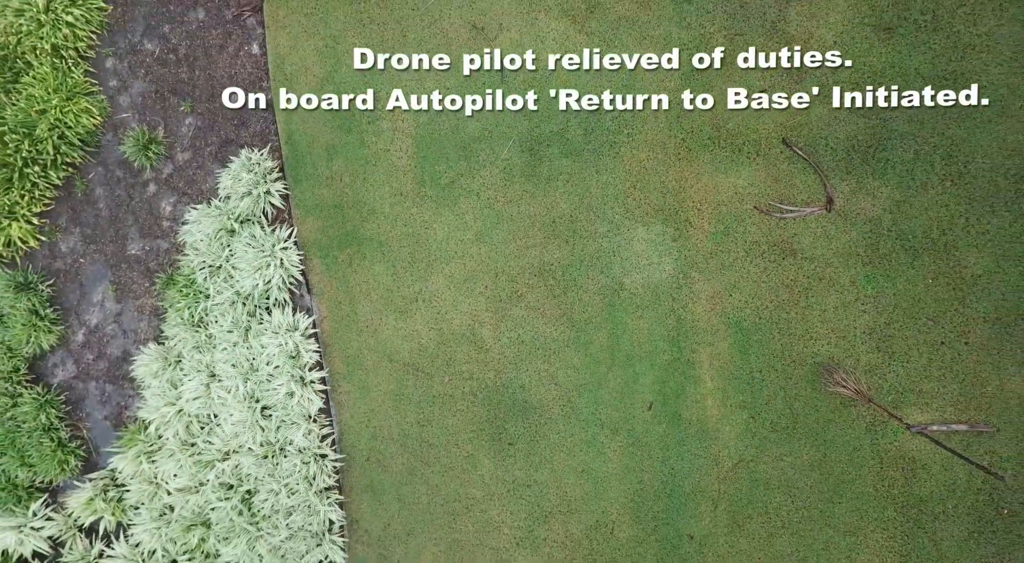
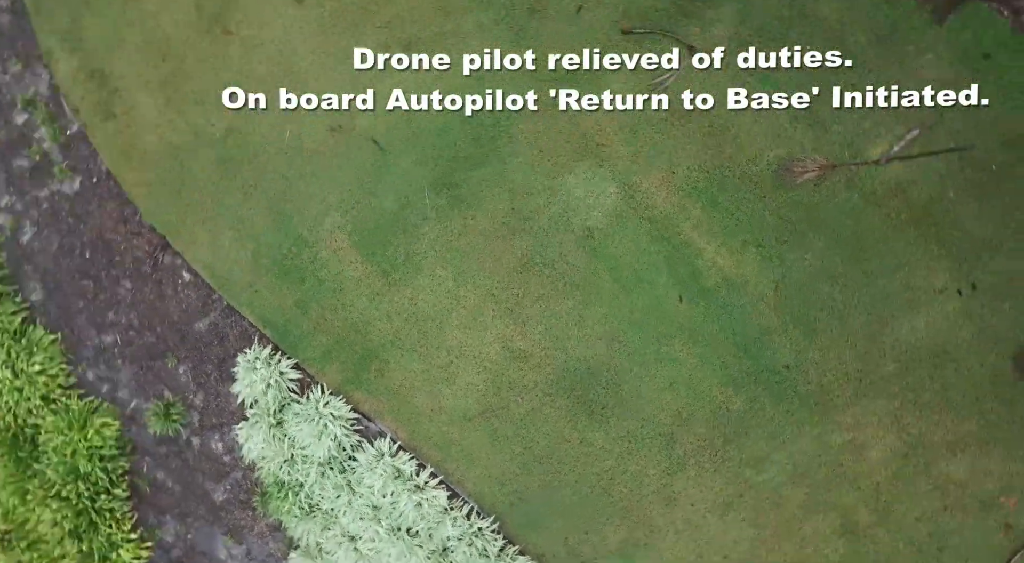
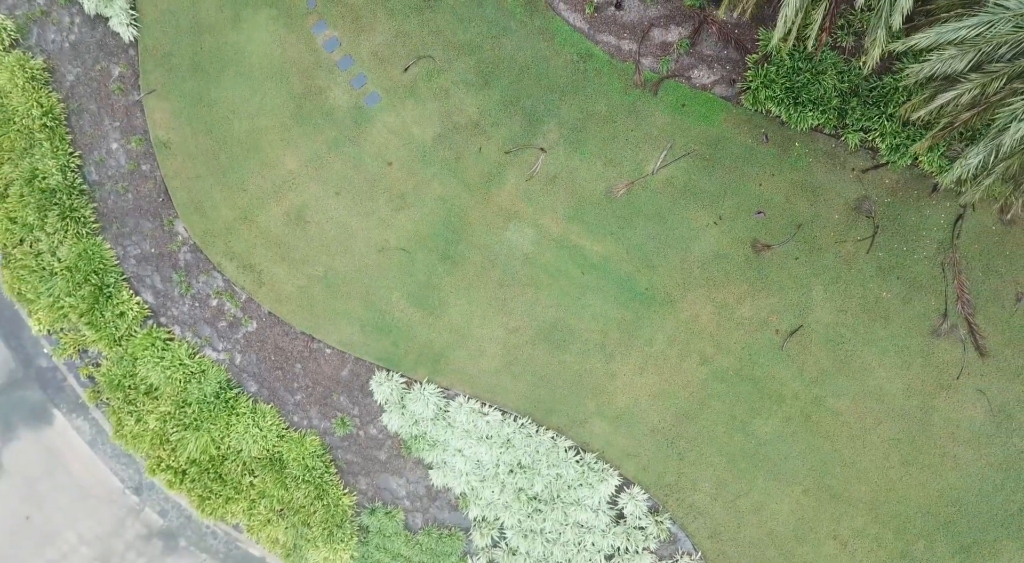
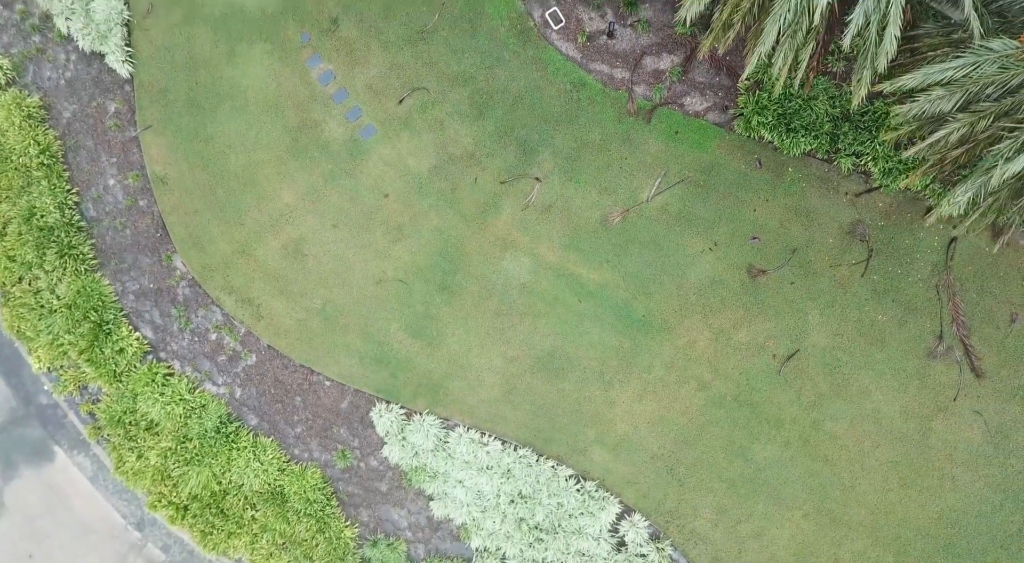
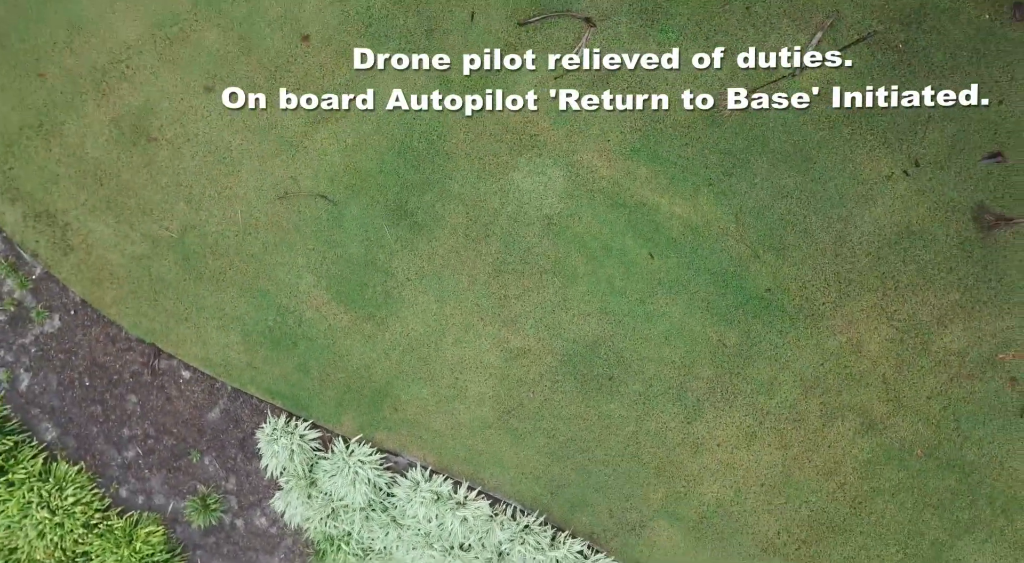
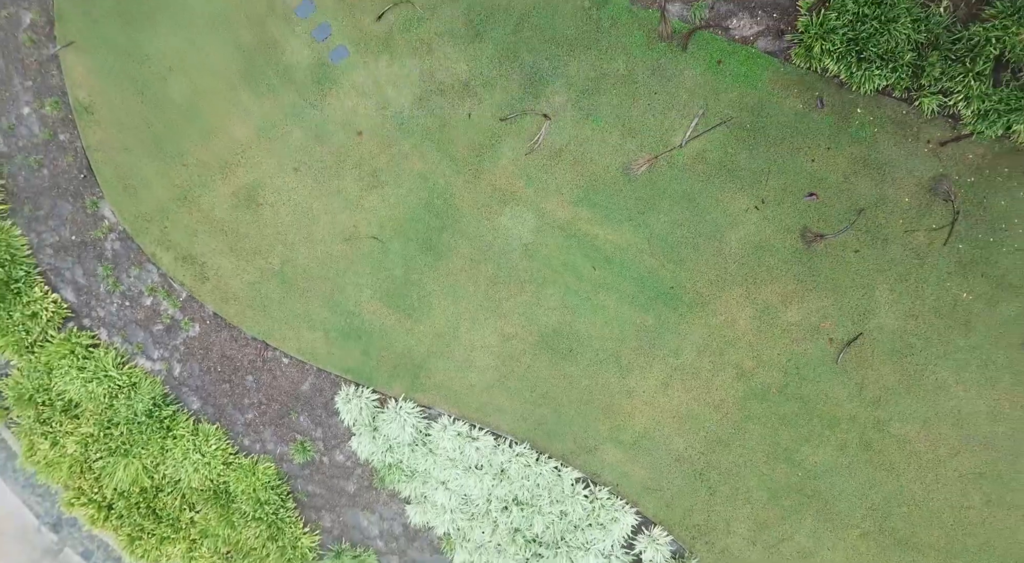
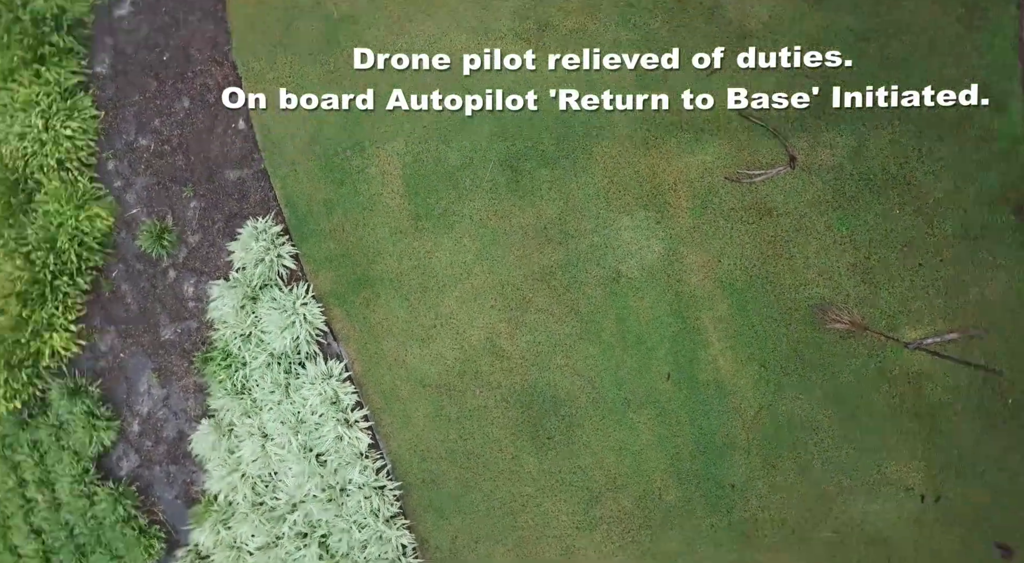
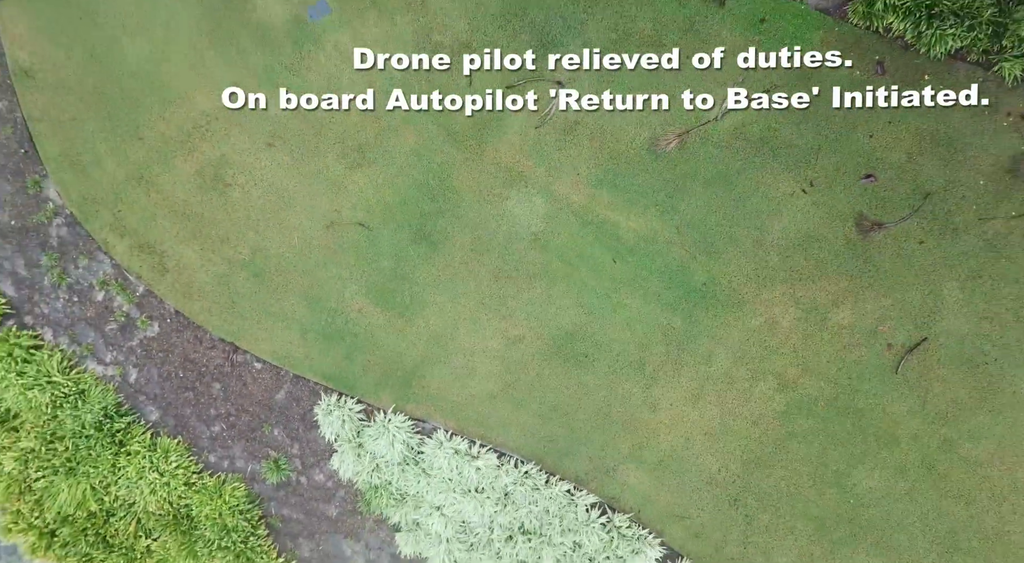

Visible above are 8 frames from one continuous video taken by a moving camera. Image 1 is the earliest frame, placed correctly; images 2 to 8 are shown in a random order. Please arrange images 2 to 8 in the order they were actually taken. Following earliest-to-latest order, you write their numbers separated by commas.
7, 2, 5, 8, 6, 3, 4
